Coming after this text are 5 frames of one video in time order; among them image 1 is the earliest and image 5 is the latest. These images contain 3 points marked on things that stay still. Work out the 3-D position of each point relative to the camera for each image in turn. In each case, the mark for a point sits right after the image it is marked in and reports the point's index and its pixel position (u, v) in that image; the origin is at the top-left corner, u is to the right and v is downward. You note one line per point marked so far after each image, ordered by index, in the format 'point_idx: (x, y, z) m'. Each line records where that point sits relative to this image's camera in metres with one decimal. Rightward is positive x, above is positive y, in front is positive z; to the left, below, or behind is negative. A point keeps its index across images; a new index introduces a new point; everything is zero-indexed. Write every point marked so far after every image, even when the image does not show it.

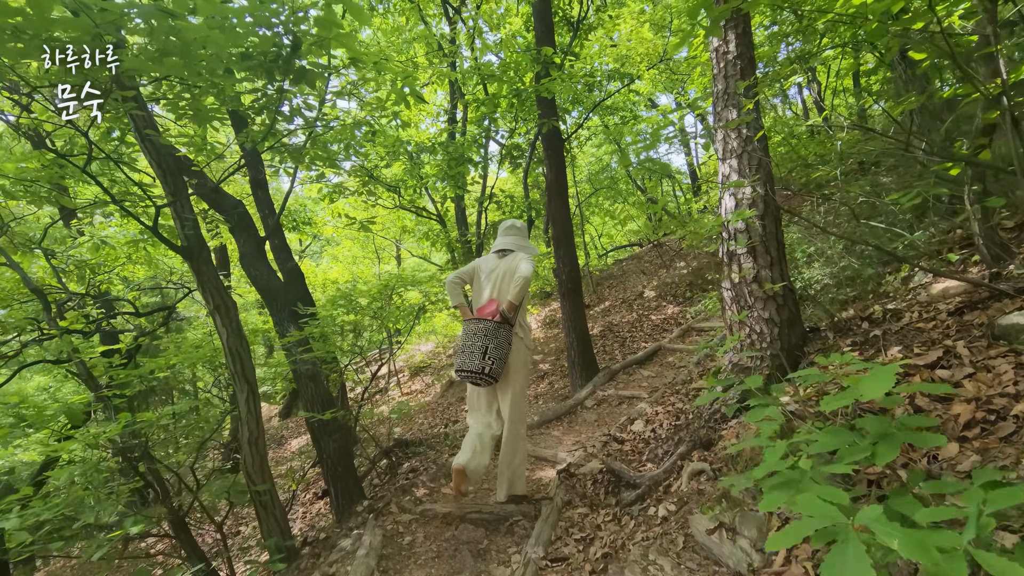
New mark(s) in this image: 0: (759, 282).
0: (+1.3, 0.0, +2.9) m
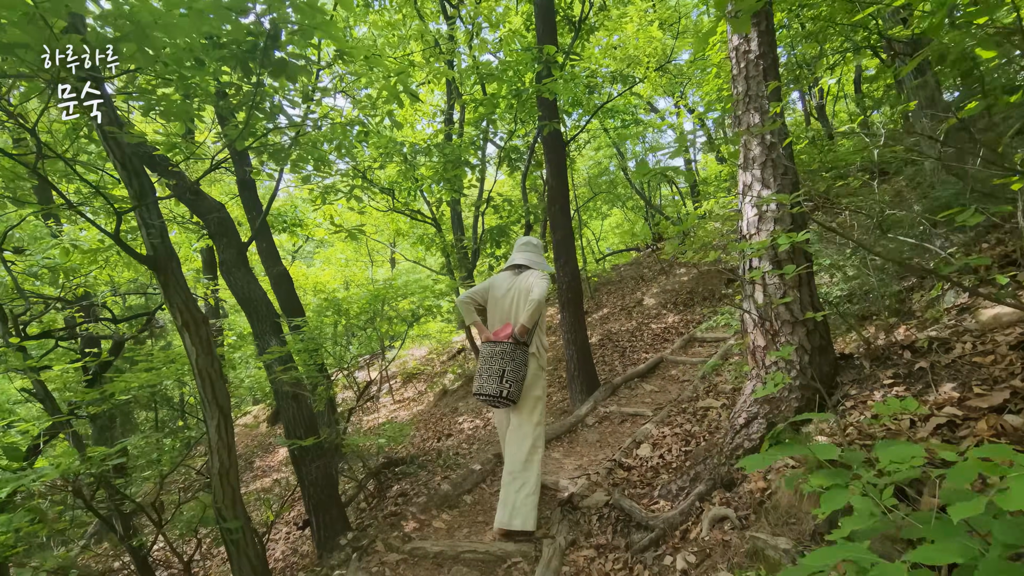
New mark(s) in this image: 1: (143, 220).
0: (+1.4, -0.1, +2.6) m
1: (-2.0, +0.4, +2.8) m
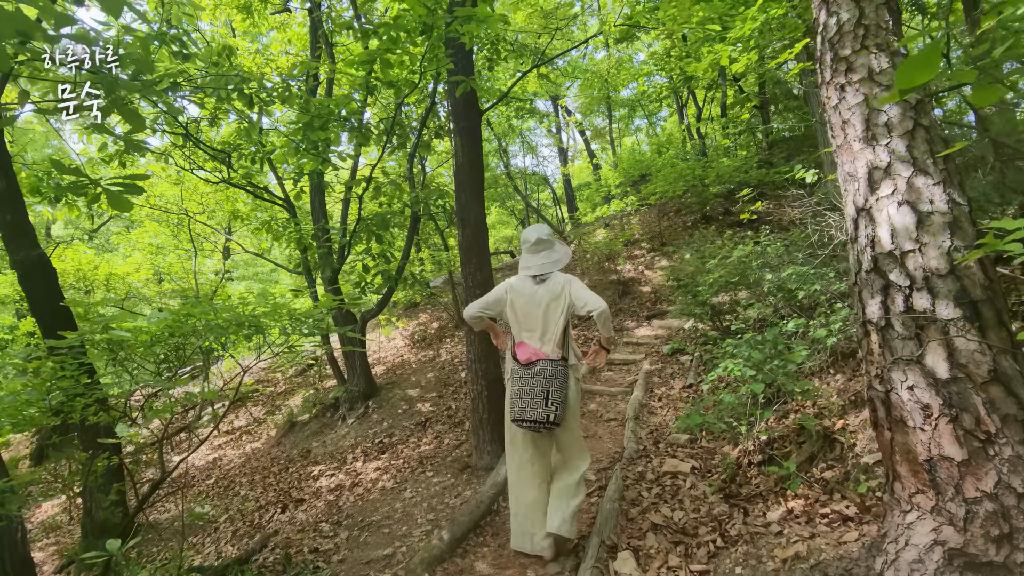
0: (+1.3, -0.3, +1.4) m
1: (-1.9, +0.3, +0.7) m
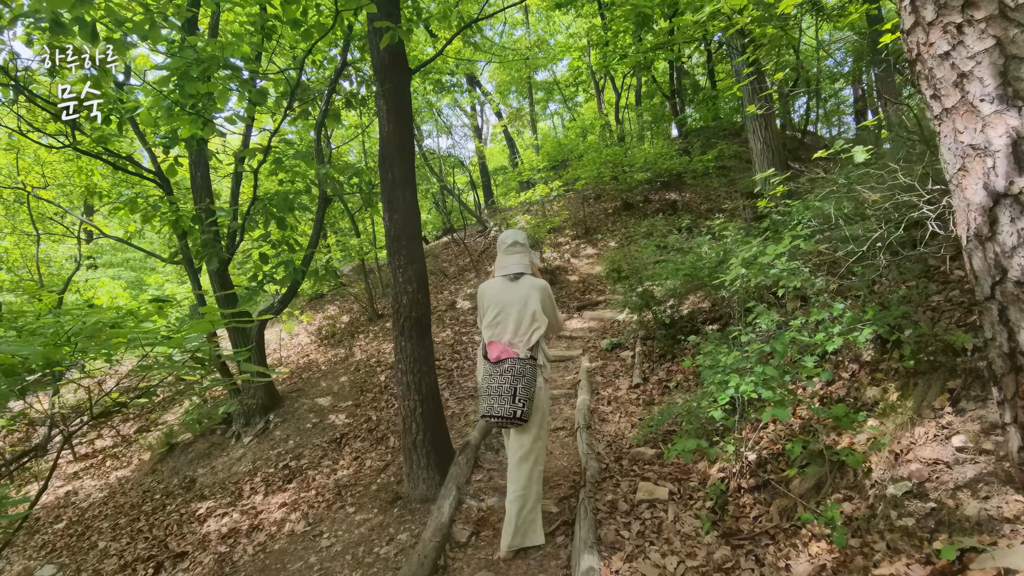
0: (+1.4, -0.3, +1.0) m
1: (-1.7, +0.2, -0.3) m
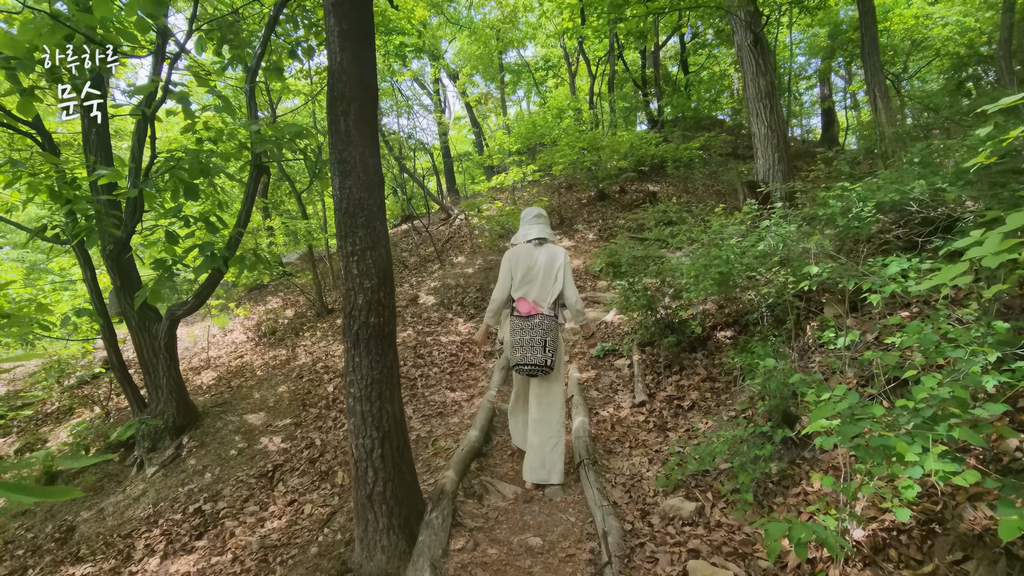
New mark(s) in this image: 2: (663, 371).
0: (+1.6, -0.4, +0.1) m
1: (-1.3, +0.2, -1.4) m
2: (+1.4, -0.8, +4.8) m
